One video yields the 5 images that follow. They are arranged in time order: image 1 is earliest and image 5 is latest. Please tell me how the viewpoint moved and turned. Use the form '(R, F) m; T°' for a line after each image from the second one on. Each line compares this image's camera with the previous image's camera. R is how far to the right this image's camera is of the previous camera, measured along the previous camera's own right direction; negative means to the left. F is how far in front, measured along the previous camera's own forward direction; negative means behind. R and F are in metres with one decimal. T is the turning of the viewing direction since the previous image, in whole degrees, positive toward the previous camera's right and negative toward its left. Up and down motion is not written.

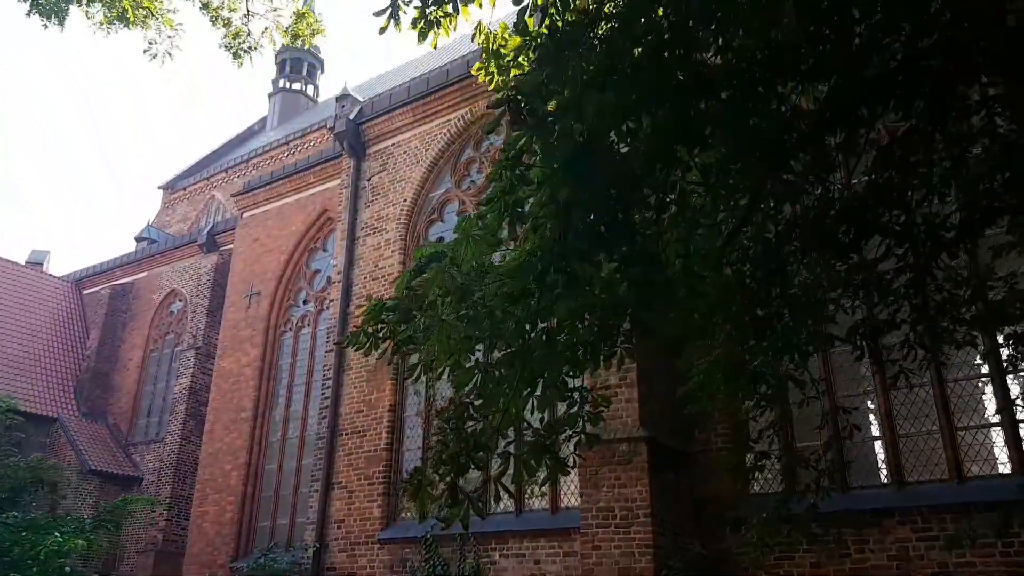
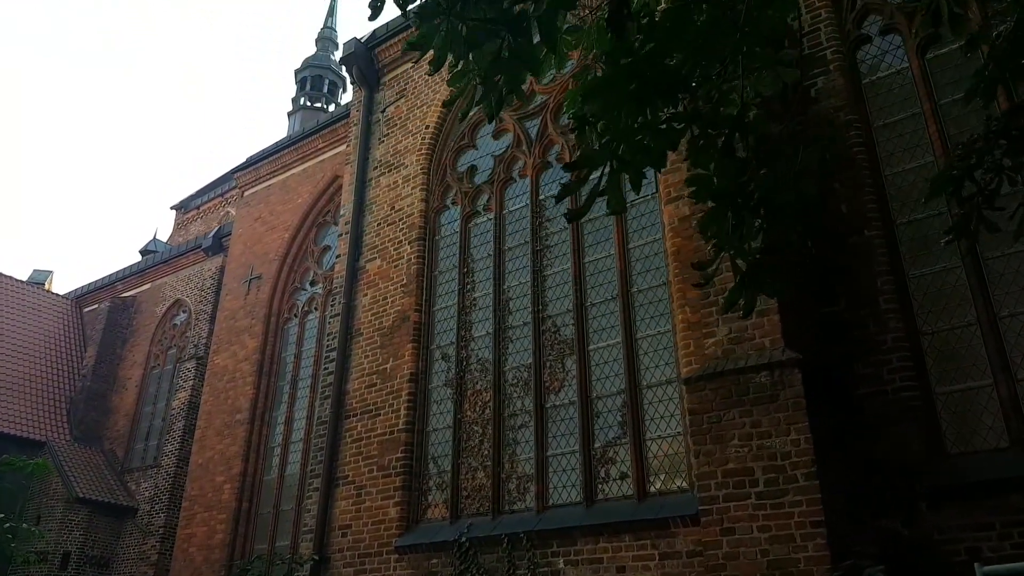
(-0.3, +2.6) m; -2°
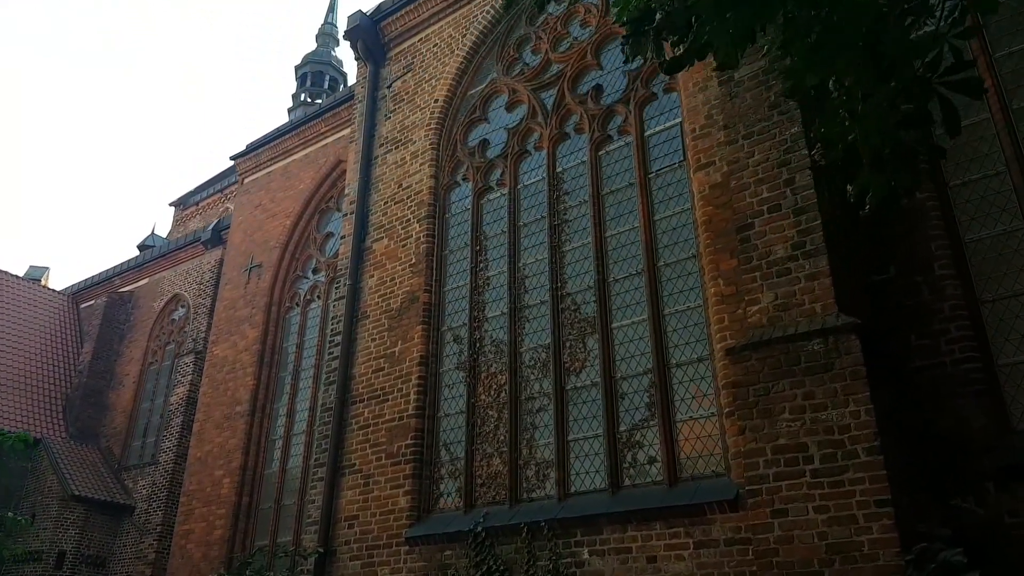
(-0.2, +0.4) m; 0°
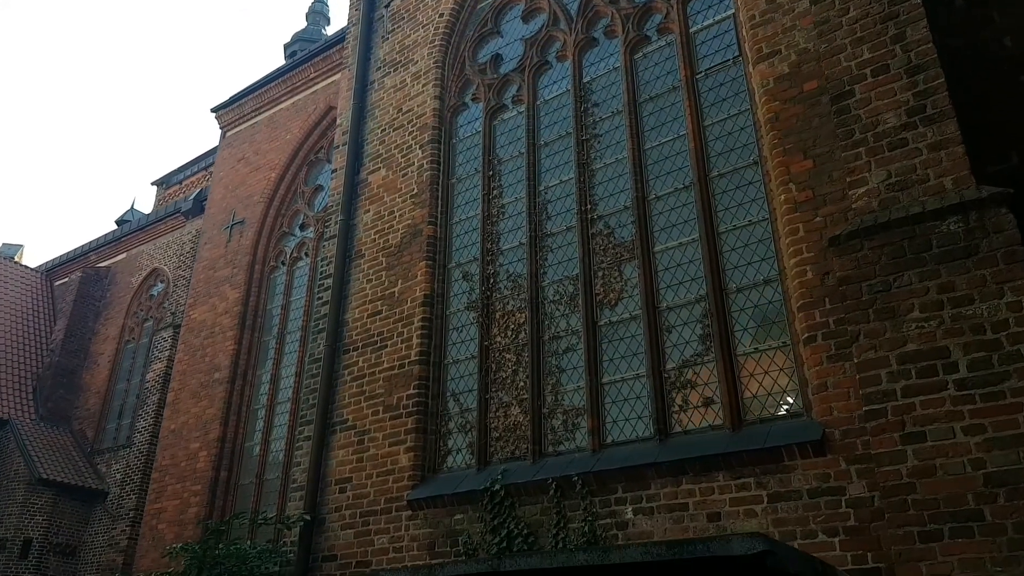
(-0.3, +1.1) m; +1°
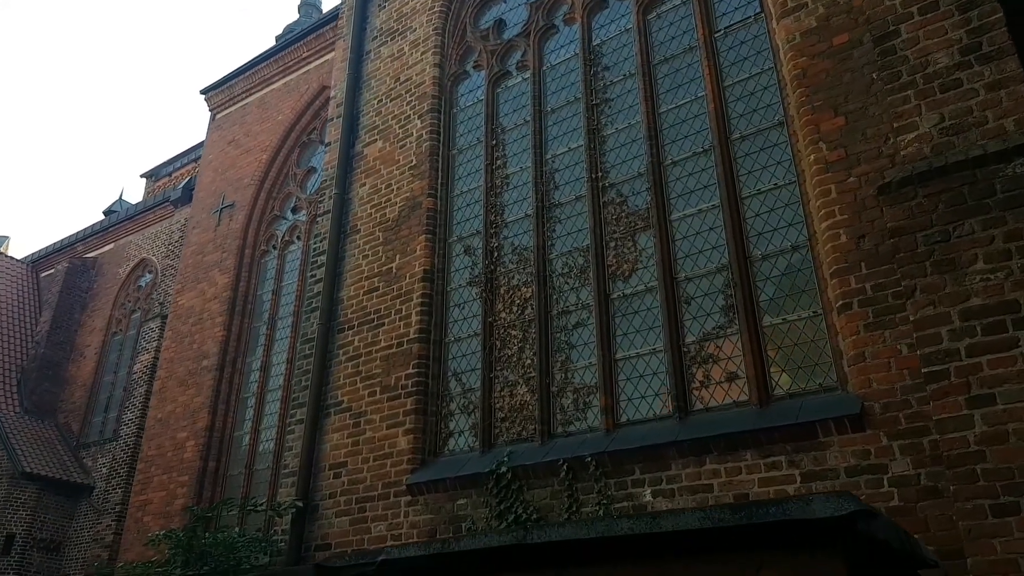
(-0.1, +0.4) m; +1°
